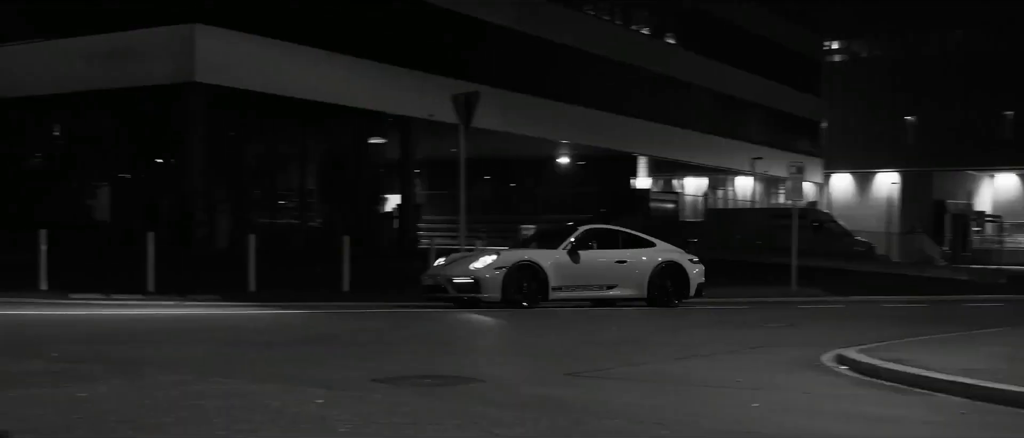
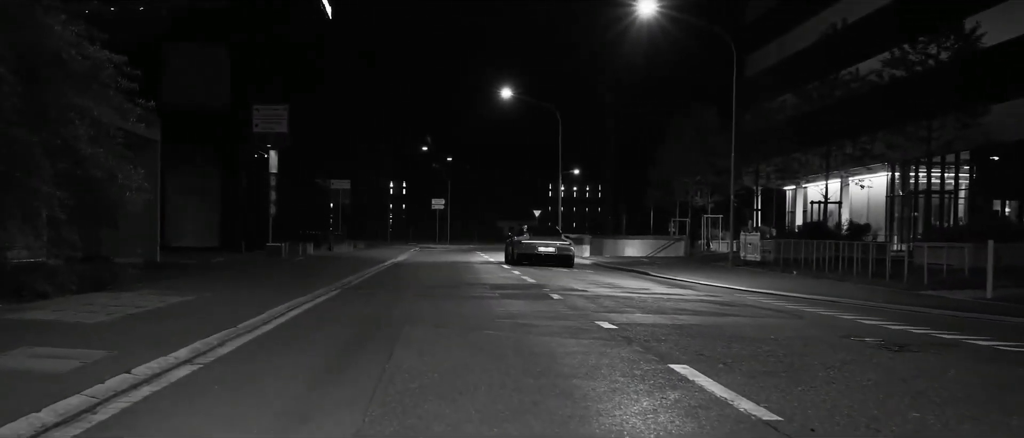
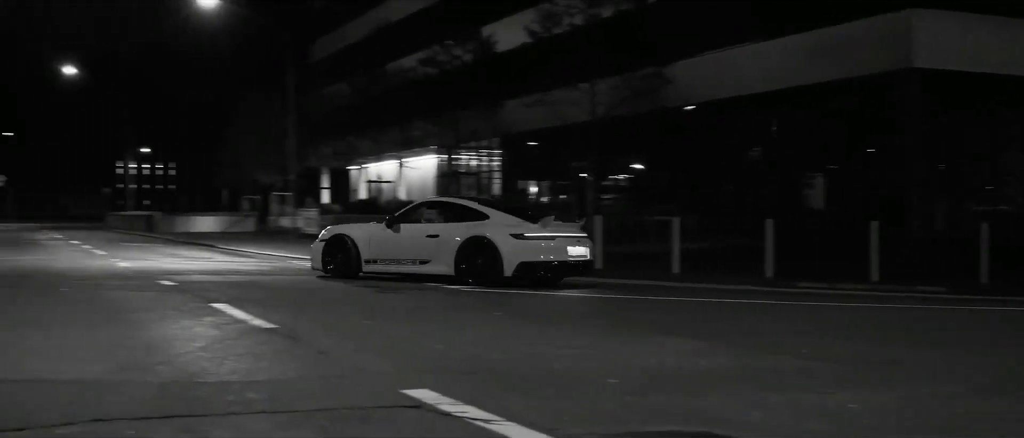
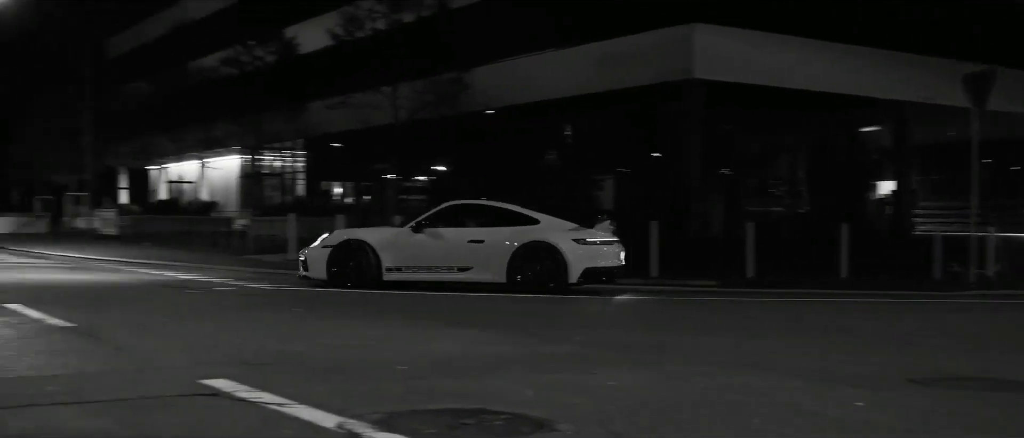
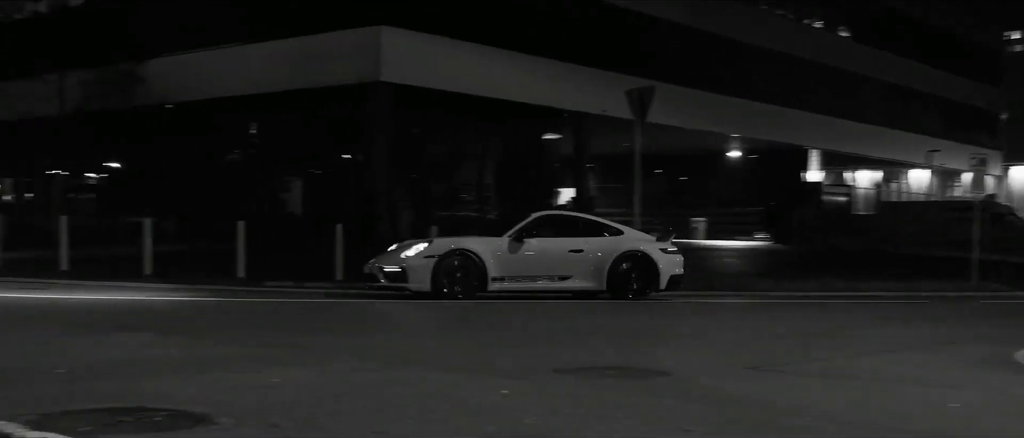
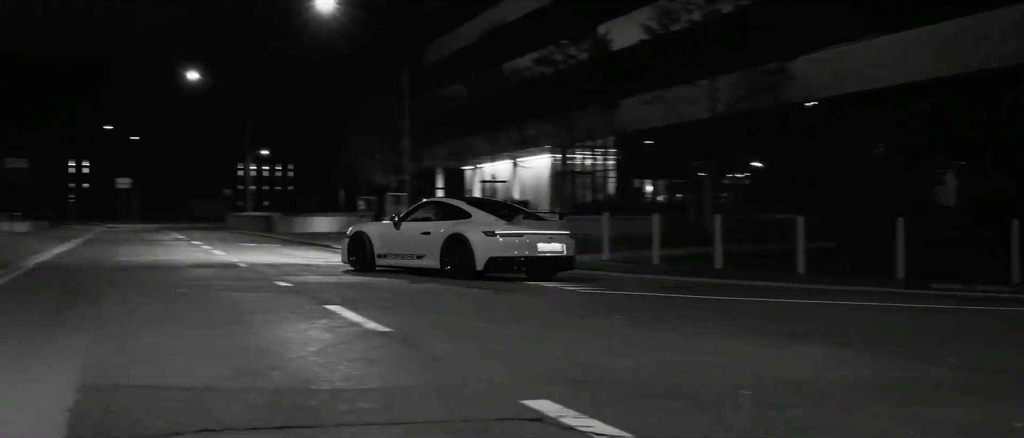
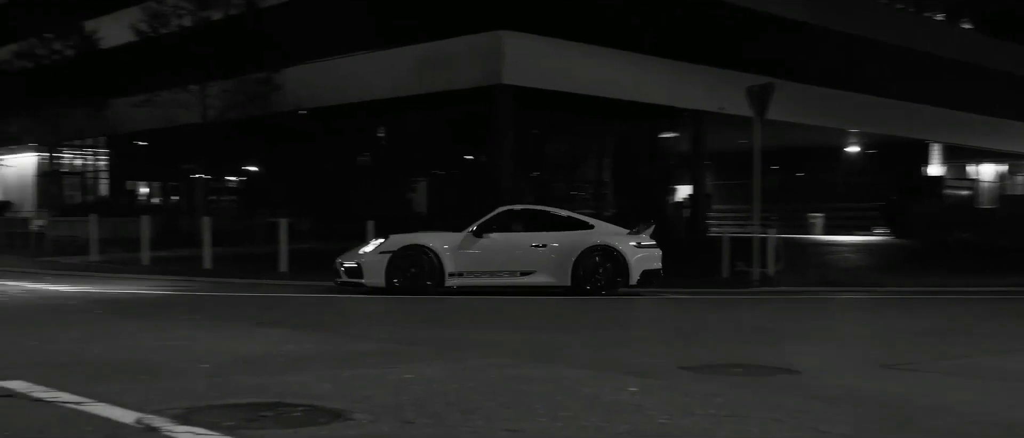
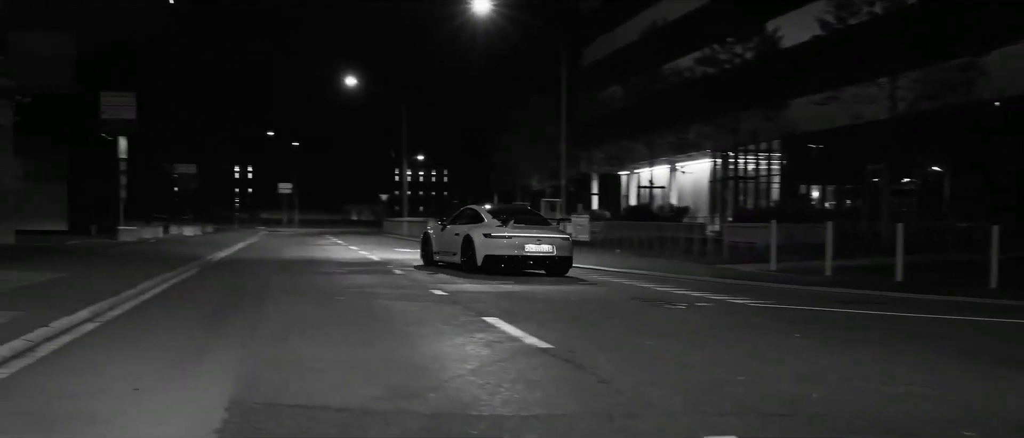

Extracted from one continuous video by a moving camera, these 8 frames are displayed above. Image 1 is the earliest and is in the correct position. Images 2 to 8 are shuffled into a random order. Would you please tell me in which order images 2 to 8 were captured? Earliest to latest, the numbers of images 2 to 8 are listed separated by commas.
5, 7, 4, 3, 6, 8, 2
